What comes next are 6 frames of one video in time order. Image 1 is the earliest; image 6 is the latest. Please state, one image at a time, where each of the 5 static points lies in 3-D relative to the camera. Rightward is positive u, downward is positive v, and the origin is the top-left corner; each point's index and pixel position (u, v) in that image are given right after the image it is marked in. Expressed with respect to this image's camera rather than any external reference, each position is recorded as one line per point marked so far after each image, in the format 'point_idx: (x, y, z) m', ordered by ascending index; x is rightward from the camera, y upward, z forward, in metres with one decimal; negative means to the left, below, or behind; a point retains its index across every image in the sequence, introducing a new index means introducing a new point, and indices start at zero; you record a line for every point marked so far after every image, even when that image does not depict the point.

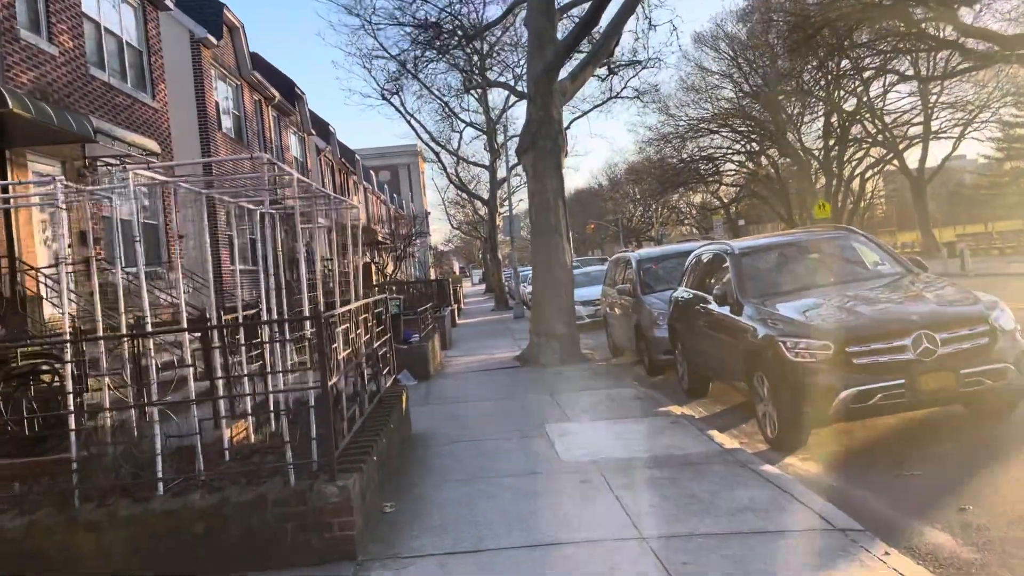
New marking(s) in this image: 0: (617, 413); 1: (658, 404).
0: (+1.0, -1.2, +8.2) m
1: (+1.5, -1.2, +8.7) m
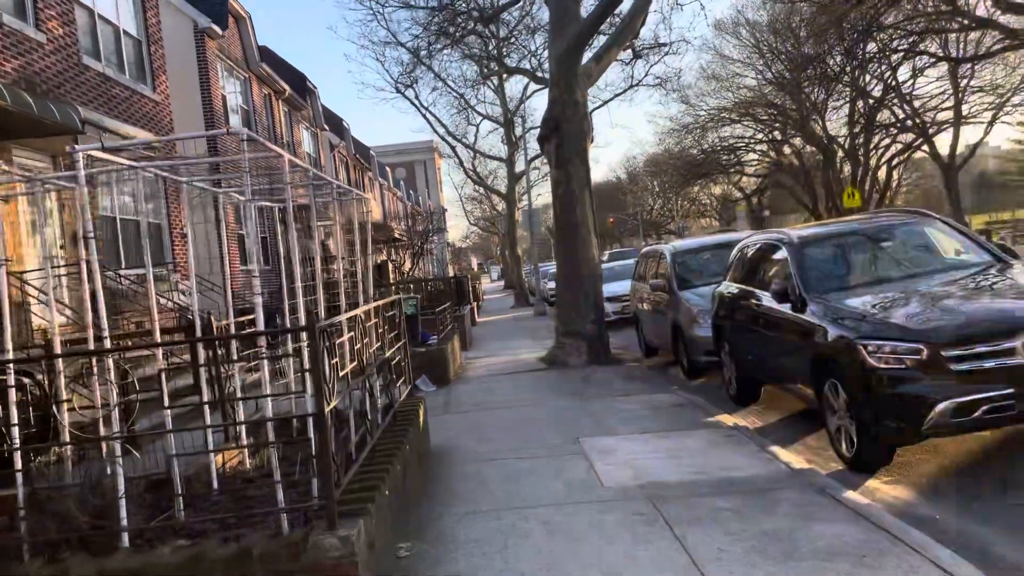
0: (+1.3, -1.2, +7.3) m
1: (+1.8, -1.1, +7.8) m
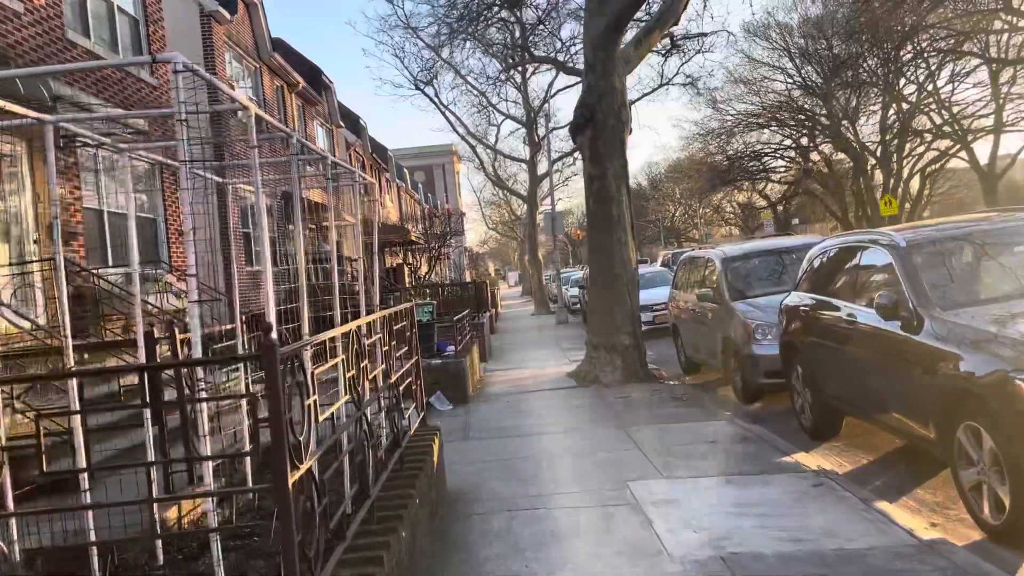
0: (+1.5, -1.2, +6.0) m
1: (+2.0, -1.2, +6.5) m
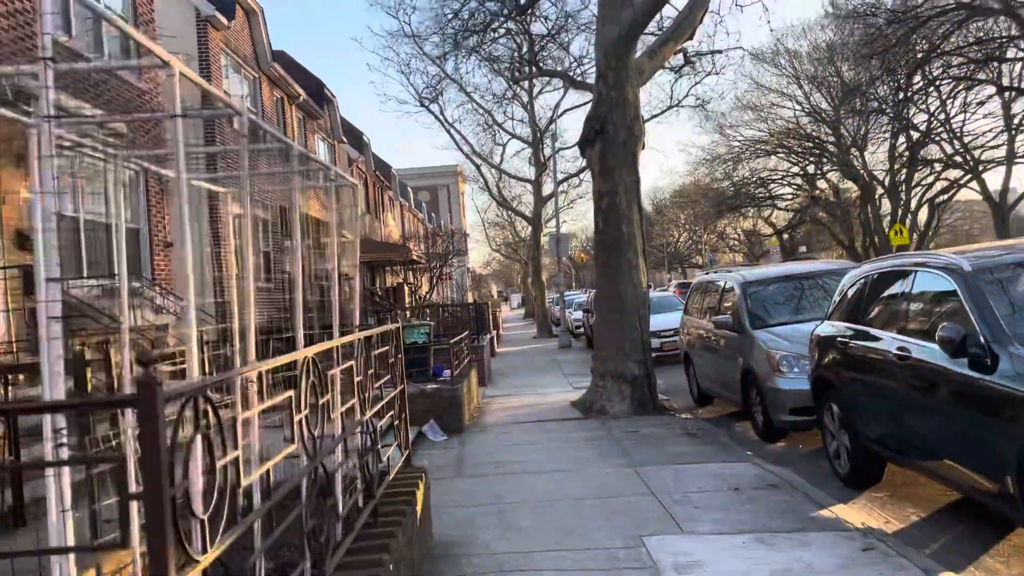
0: (+1.5, -1.4, +5.2) m
1: (+2.0, -1.4, +5.8) m
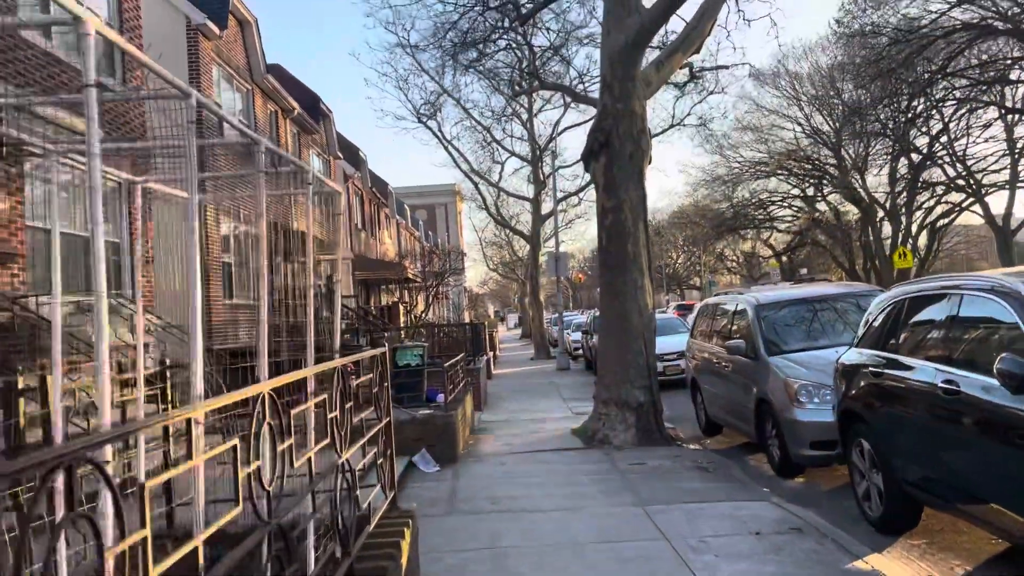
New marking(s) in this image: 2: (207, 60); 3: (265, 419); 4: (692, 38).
0: (+1.5, -1.5, +4.7) m
1: (+2.0, -1.6, +5.2) m
2: (-5.3, +4.0, +14.9) m
3: (-0.8, -0.4, +2.9) m
4: (+2.4, +3.3, +11.3) m
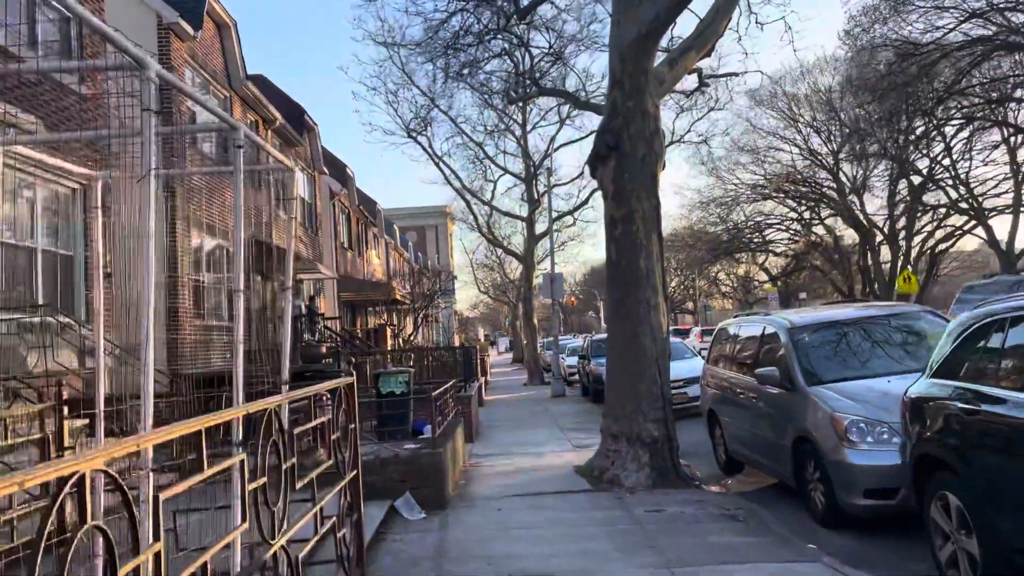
0: (+1.5, -1.6, +3.5) m
1: (+2.0, -1.6, +4.1) m
2: (-5.4, +3.7, +13.8) m
3: (-0.8, -0.5, +1.8) m
4: (+2.3, +3.1, +10.3) m
